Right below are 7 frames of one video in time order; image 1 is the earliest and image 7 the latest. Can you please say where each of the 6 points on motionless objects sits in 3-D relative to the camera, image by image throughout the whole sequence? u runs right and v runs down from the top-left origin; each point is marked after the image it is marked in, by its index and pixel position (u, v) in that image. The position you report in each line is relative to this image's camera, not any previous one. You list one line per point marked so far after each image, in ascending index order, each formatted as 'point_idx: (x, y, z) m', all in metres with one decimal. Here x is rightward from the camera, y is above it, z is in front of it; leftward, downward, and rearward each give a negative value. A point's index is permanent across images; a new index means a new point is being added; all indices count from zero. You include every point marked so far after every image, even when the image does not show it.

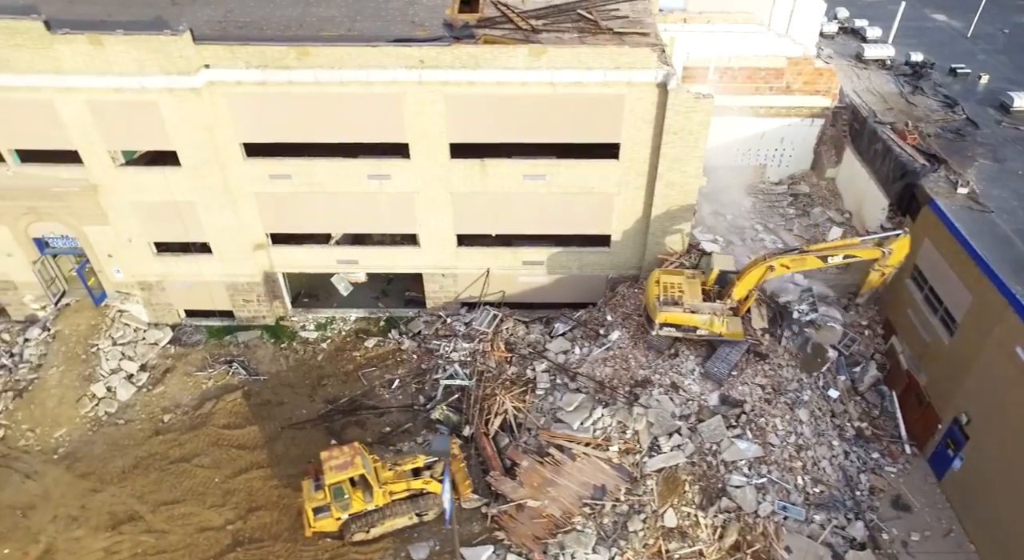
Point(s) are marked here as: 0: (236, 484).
0: (-7.3, -5.4, +18.4) m
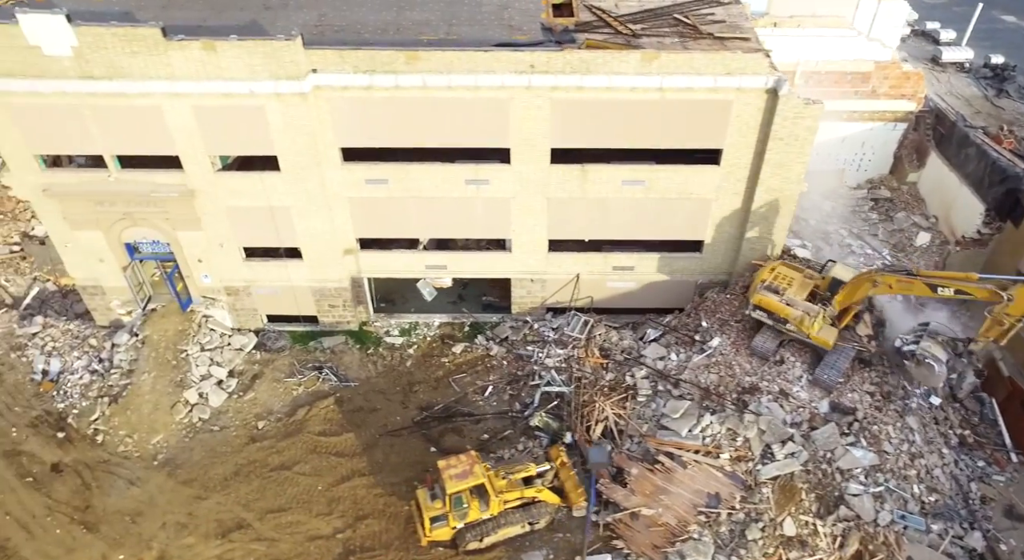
0: (-4.5, -5.6, +18.3) m
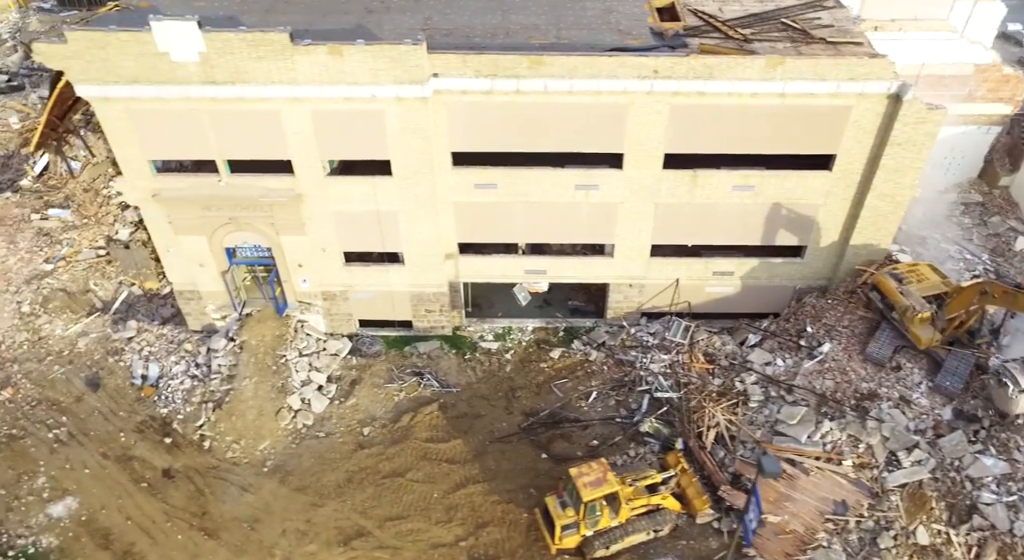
0: (-1.4, -5.8, +18.2) m
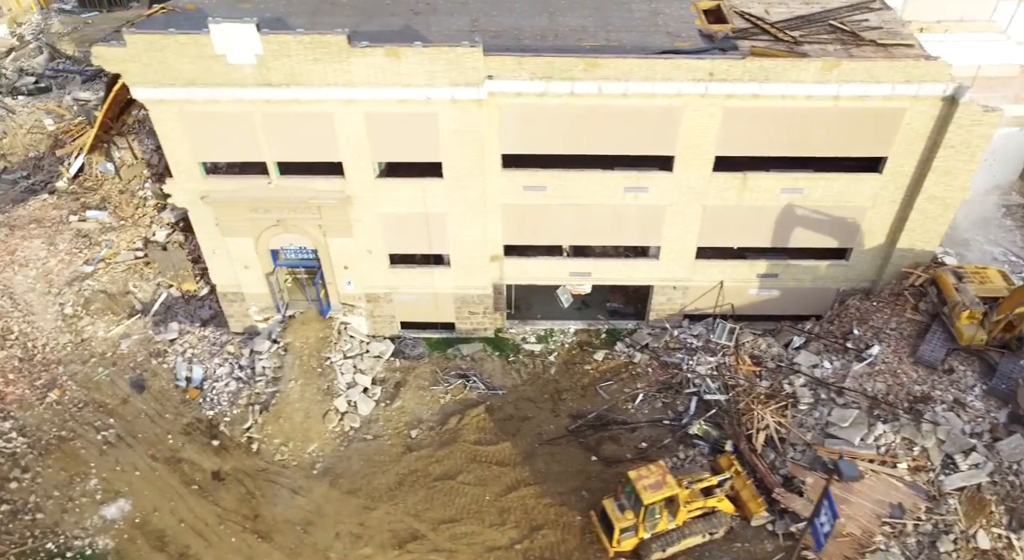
0: (-0.1, -5.8, +18.2) m
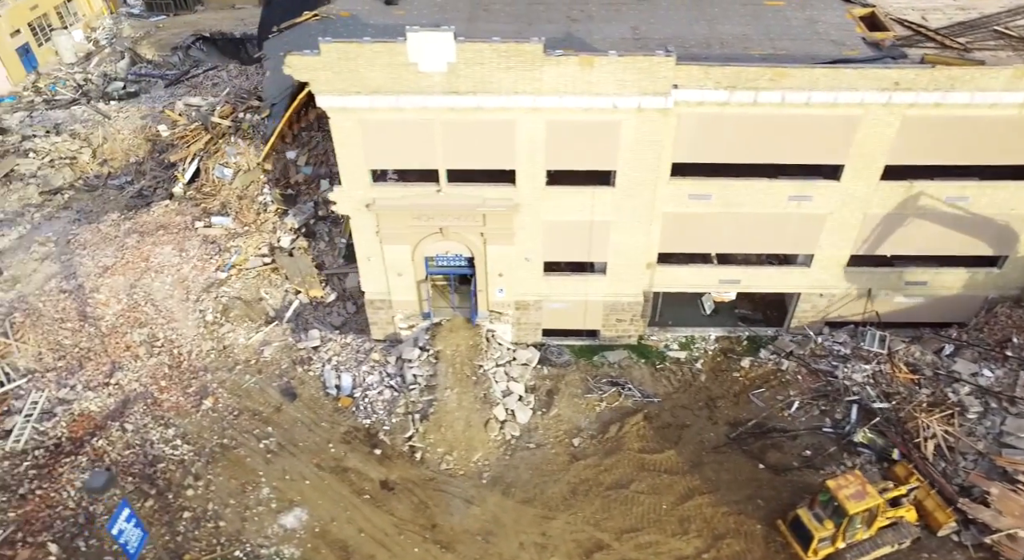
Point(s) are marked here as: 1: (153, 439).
0: (+4.6, -6.0, +18.1) m
1: (-10.3, -4.6, +19.9) m
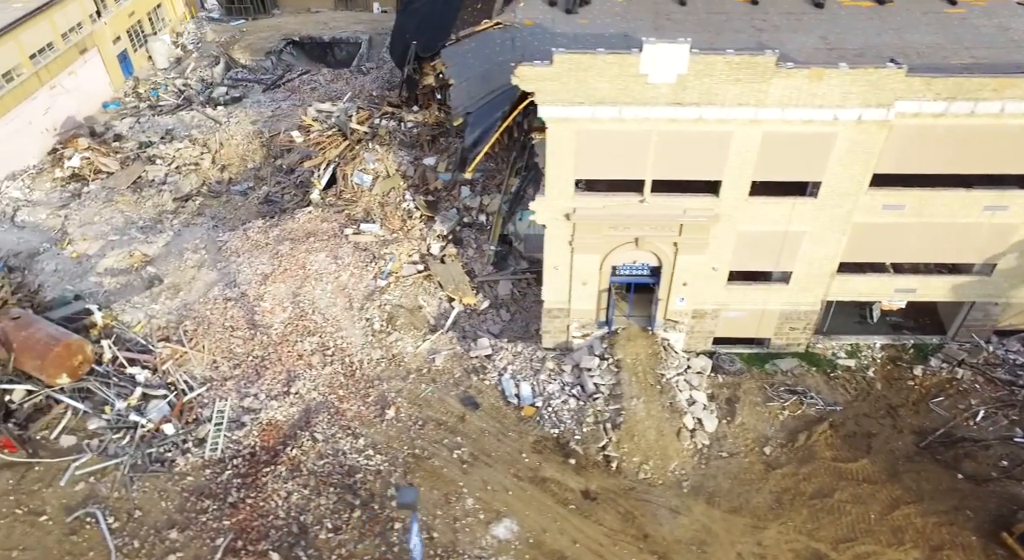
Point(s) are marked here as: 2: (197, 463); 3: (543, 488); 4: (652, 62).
0: (+10.1, -6.3, +18.1) m
1: (-4.8, -4.8, +19.9) m
2: (-8.9, -5.2, +19.5) m
3: (+0.8, -5.7, +19.1) m
4: (+3.3, +5.2, +16.4) m
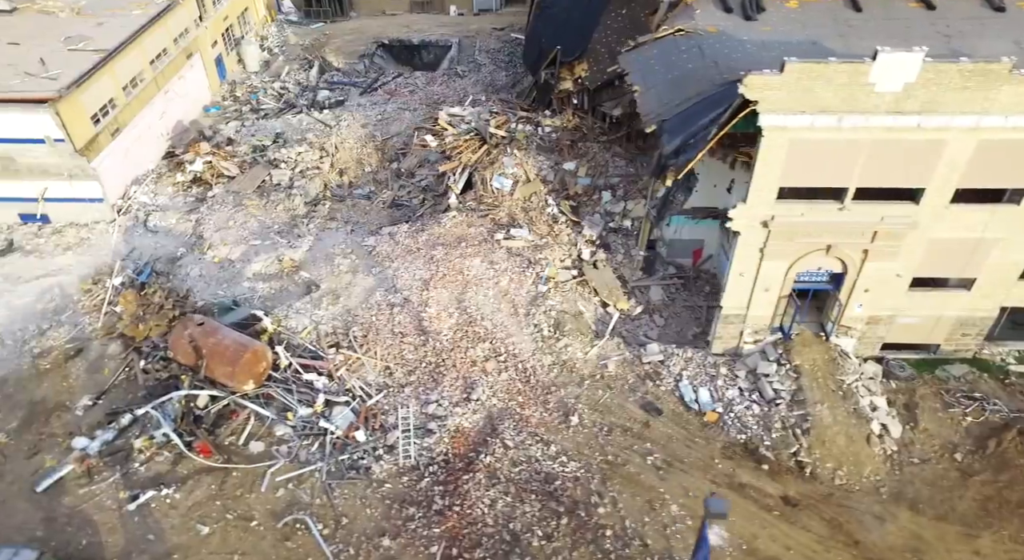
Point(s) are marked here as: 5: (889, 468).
0: (+15.6, -6.5, +18.1) m
1: (+0.7, -5.0, +19.9) m
2: (-3.3, -5.4, +19.6) m
3: (+6.3, -5.9, +19.1) m
4: (+8.8, +5.0, +16.4) m
5: (+10.7, -5.3, +19.8) m
